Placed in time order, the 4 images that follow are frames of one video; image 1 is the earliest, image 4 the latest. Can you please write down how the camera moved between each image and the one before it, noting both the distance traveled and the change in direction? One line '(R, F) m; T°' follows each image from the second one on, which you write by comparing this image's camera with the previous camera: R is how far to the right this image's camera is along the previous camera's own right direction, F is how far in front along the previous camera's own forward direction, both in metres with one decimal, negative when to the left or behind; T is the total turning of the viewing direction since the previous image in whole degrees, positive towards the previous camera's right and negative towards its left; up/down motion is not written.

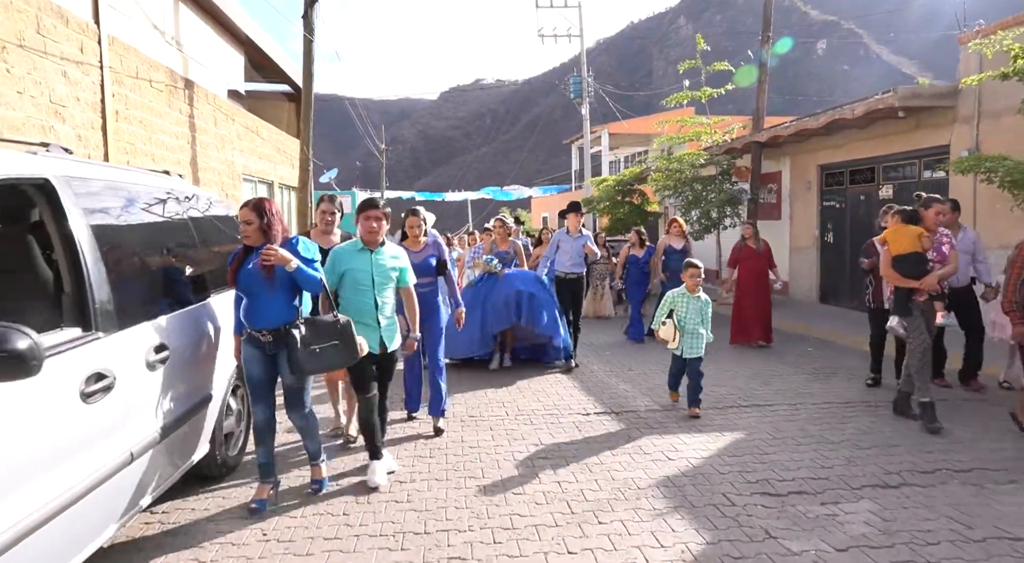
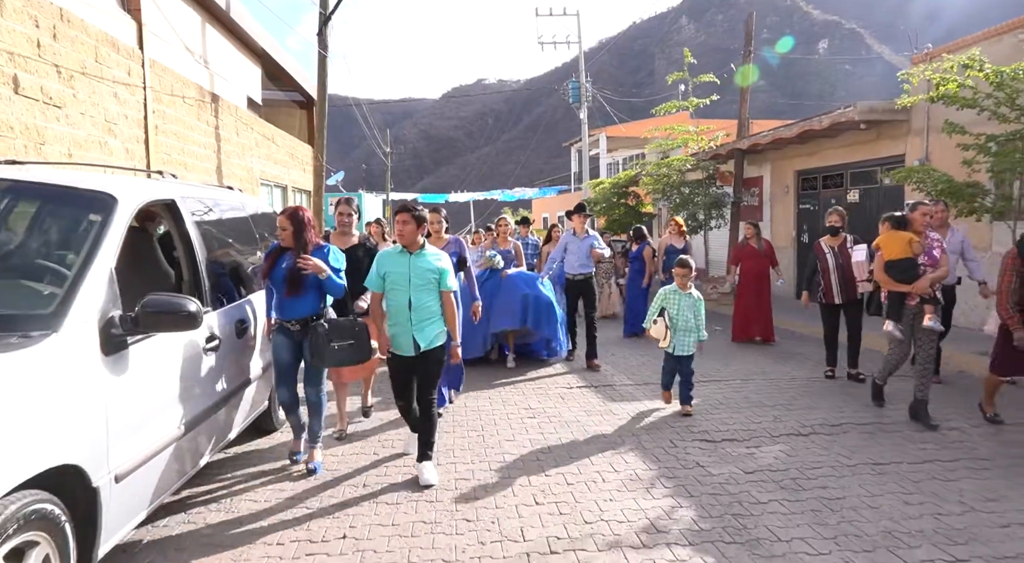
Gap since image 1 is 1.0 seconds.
(+0.1, -1.0) m; 0°
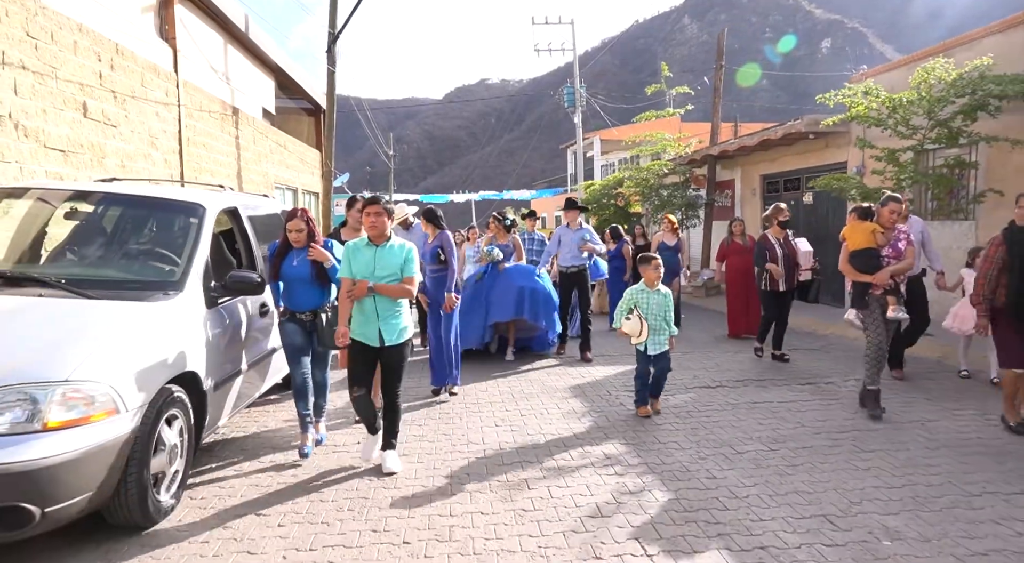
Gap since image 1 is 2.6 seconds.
(+0.3, -1.4) m; 0°
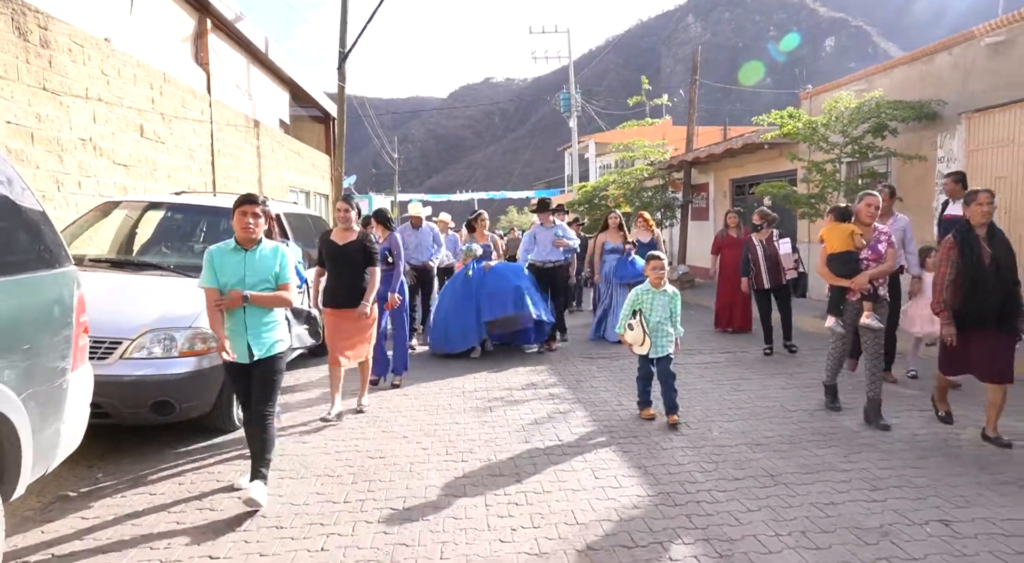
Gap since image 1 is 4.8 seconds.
(+0.3, -1.6) m; 0°
